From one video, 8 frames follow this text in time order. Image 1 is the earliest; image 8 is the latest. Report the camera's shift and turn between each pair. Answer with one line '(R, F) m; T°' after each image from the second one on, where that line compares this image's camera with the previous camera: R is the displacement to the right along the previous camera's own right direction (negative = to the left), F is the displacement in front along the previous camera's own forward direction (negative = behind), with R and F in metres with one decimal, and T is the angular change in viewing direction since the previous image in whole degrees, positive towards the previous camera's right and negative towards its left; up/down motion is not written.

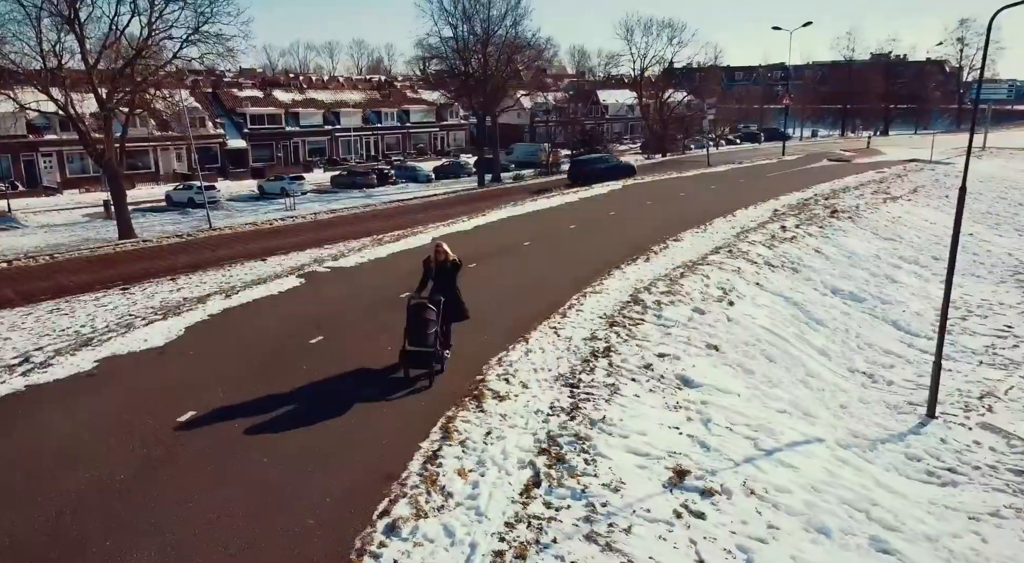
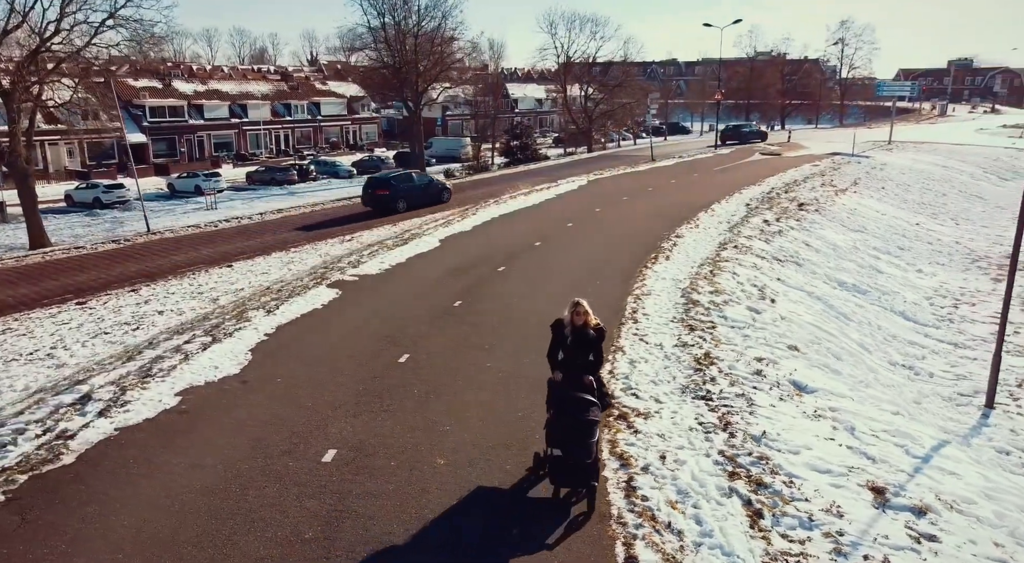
(-2.5, +0.8) m; +7°
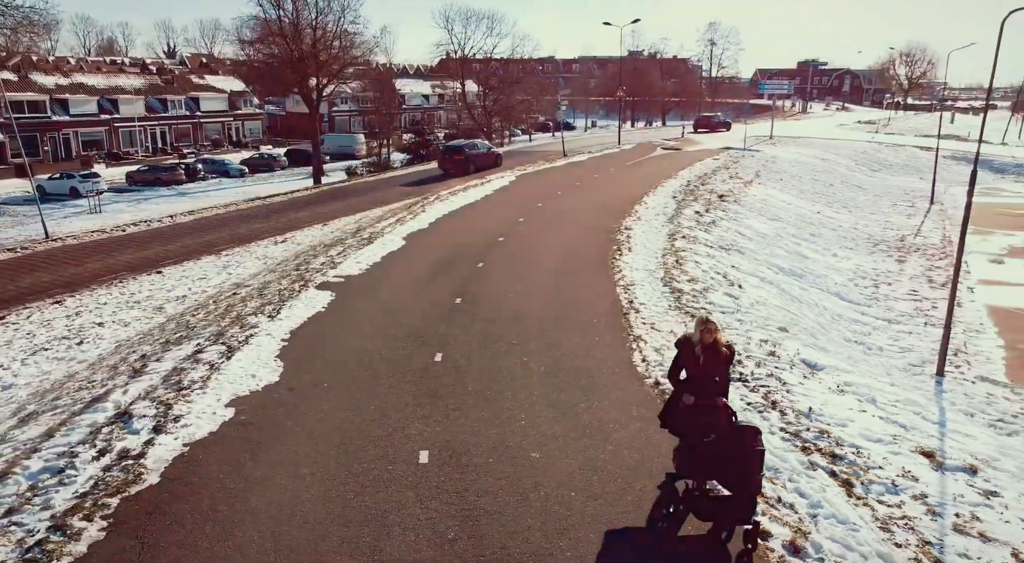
(-1.8, +0.1) m; +9°
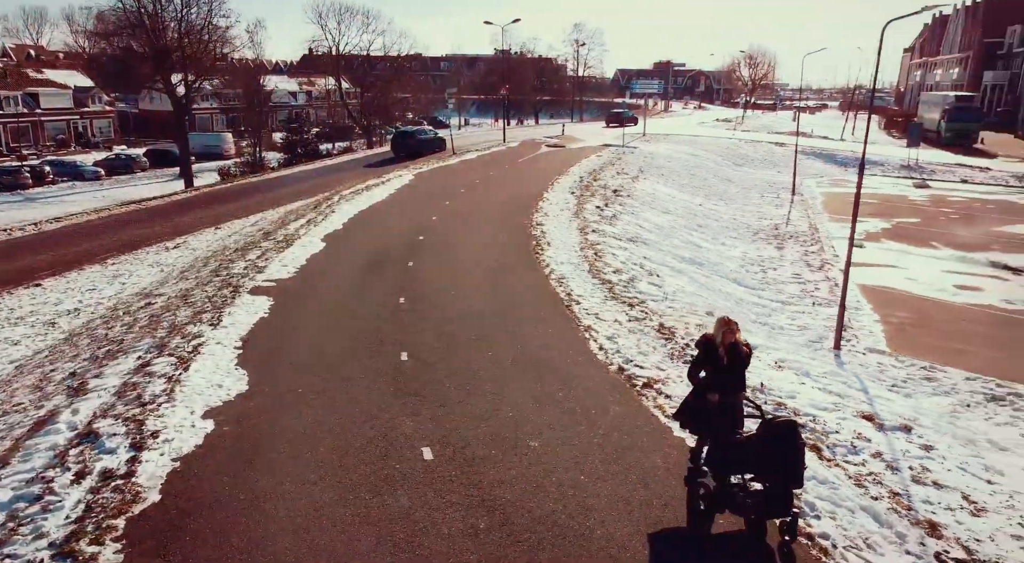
(-1.1, 0.0) m; +10°
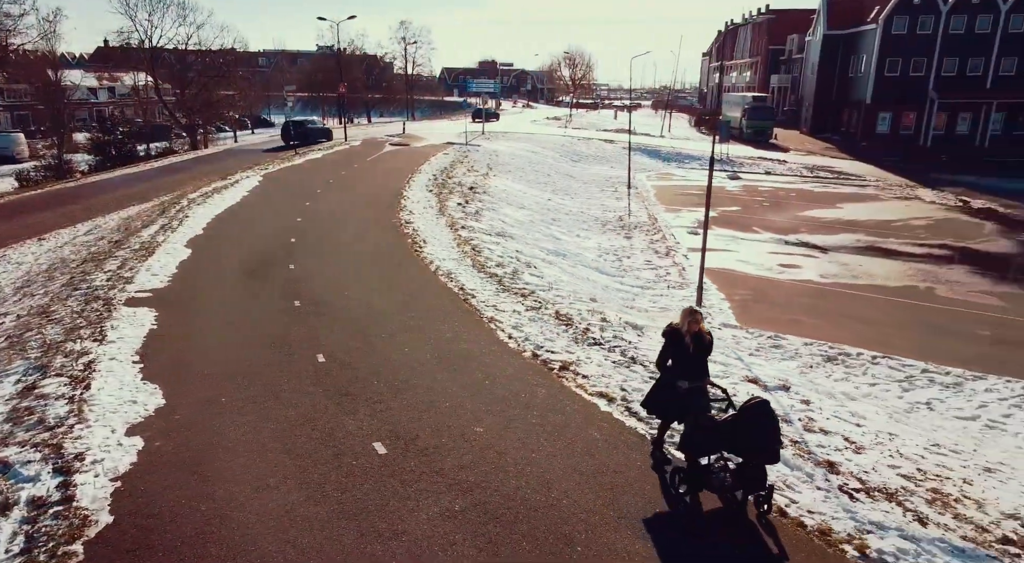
(-0.9, -0.2) m; +13°
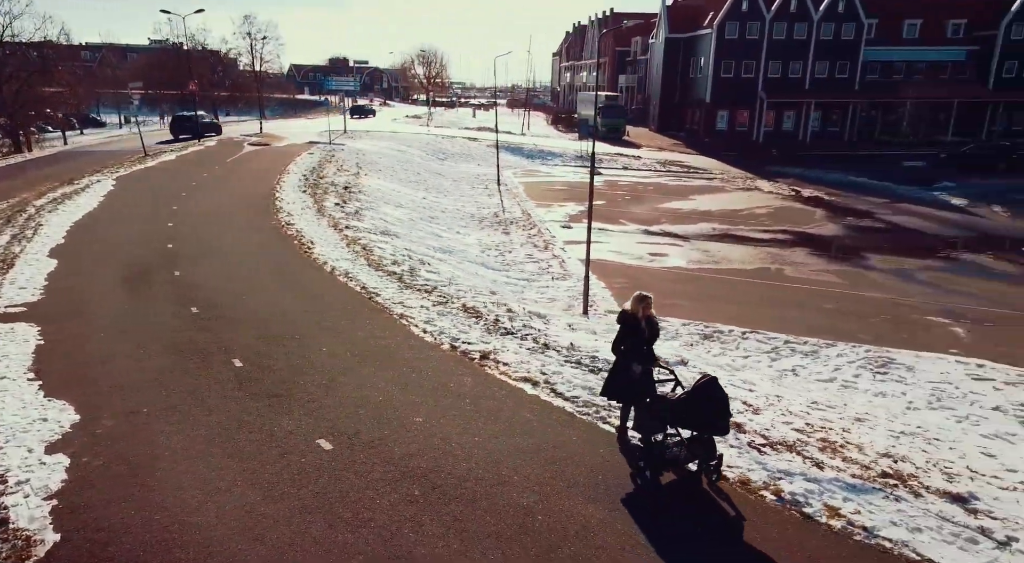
(-0.7, -0.2) m; +11°
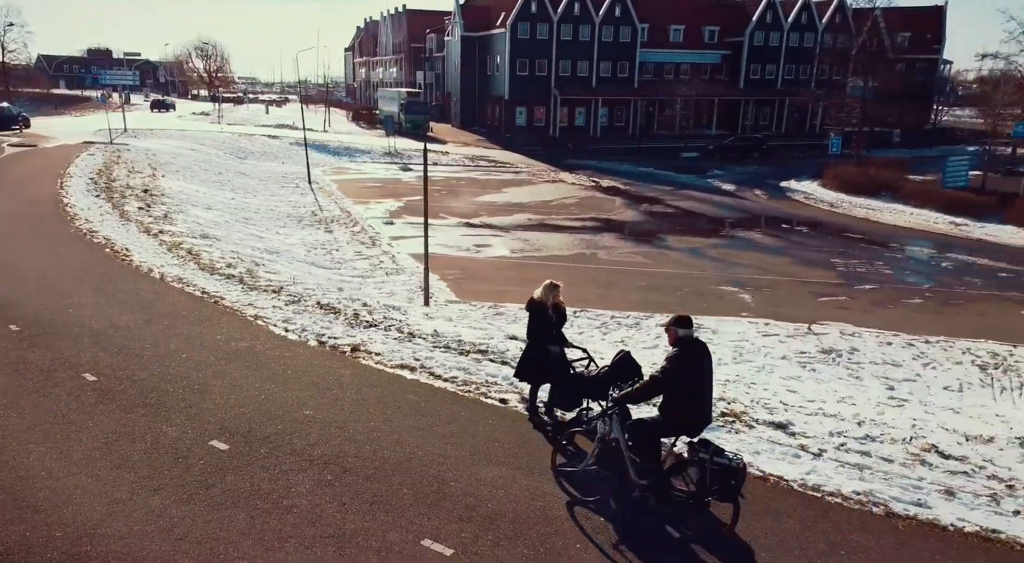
(-0.7, -0.4) m; +15°
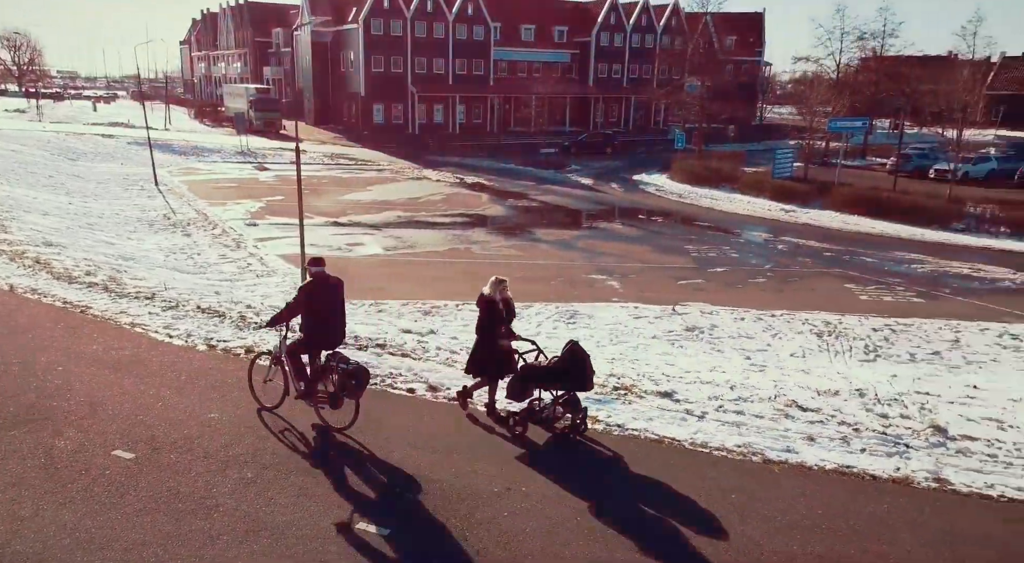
(-0.4, -0.3) m; +11°
